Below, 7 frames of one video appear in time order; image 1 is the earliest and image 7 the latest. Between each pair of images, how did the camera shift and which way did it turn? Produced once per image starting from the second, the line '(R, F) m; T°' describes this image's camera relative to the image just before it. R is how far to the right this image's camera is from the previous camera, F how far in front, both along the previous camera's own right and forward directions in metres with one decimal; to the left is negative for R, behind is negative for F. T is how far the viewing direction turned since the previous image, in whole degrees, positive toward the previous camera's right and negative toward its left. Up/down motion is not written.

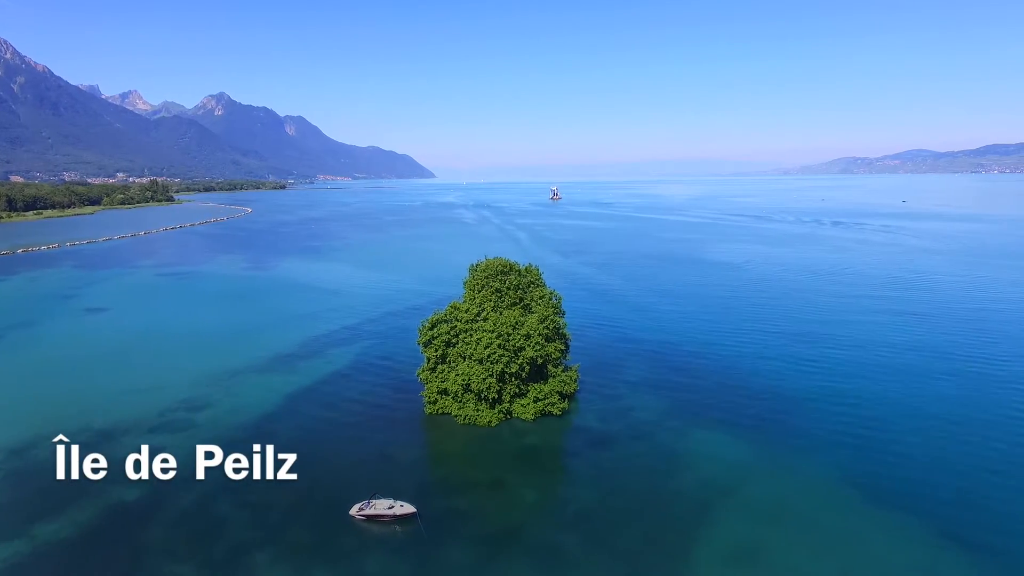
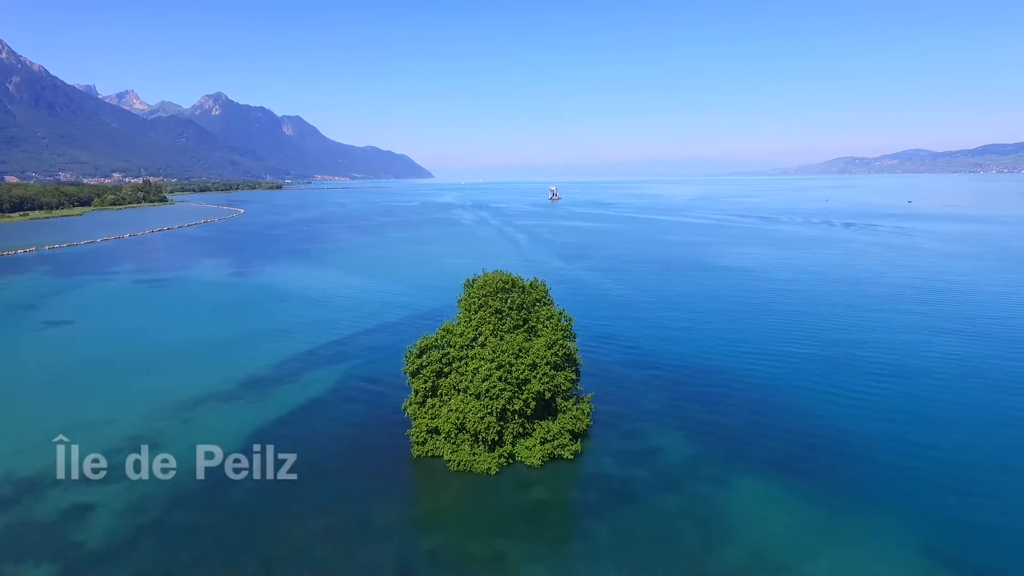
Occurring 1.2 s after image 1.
(-0.2, +4.1) m; 0°
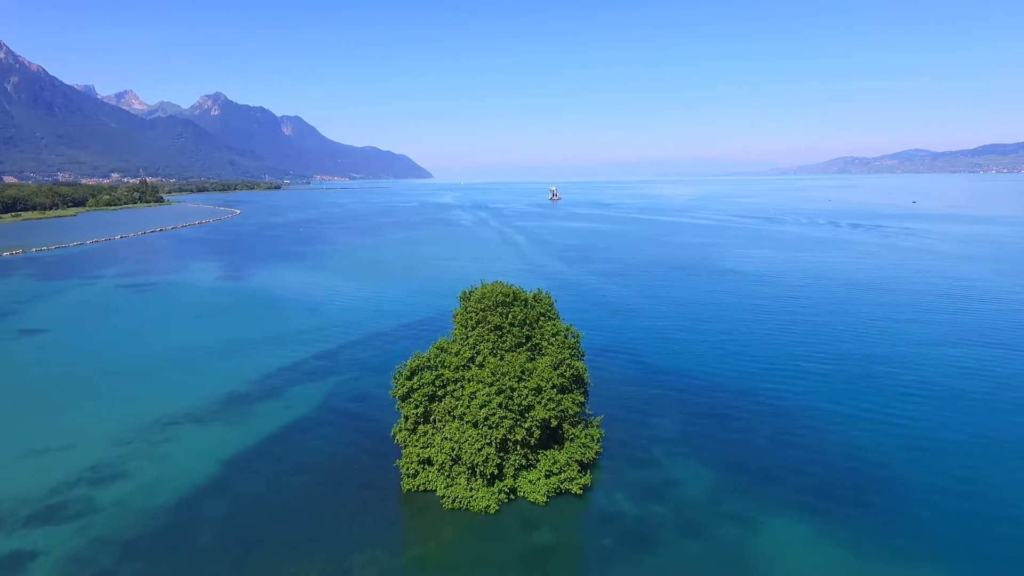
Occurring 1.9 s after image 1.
(-0.1, +2.5) m; 0°
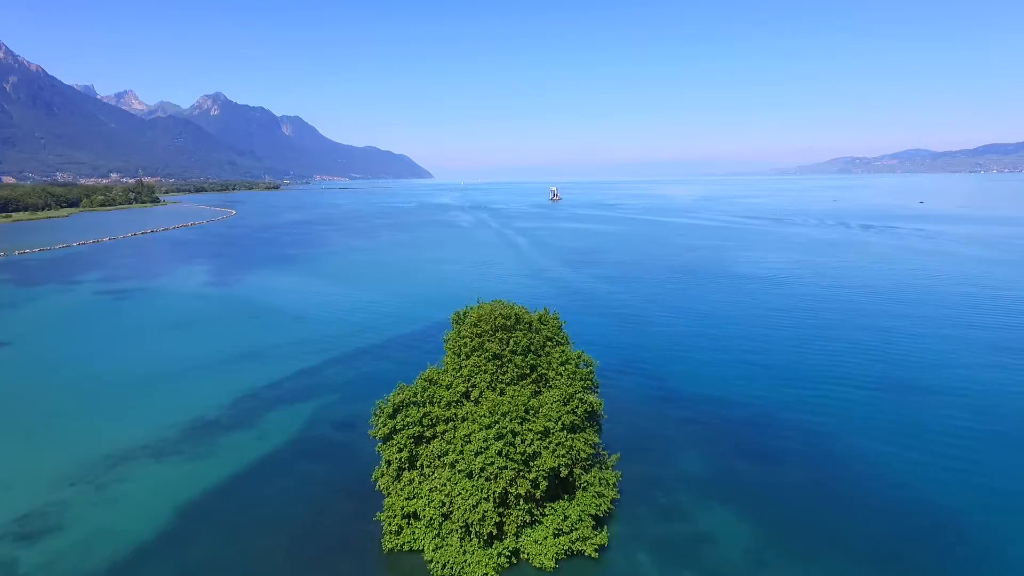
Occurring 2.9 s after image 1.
(0.0, +3.3) m; 0°
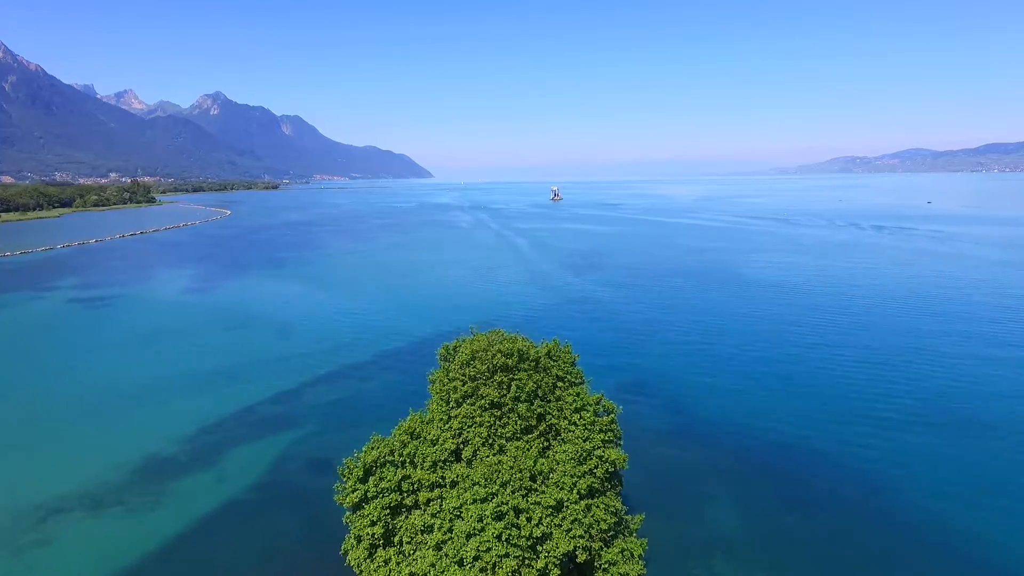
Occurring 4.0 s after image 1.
(-0.1, +3.7) m; 0°
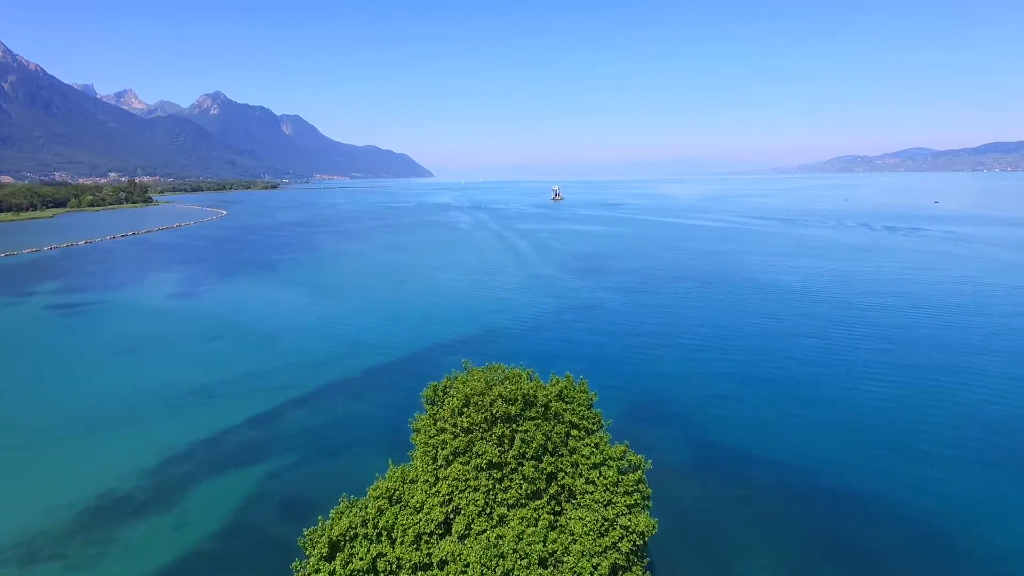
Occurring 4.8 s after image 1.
(-0.1, +2.9) m; 0°
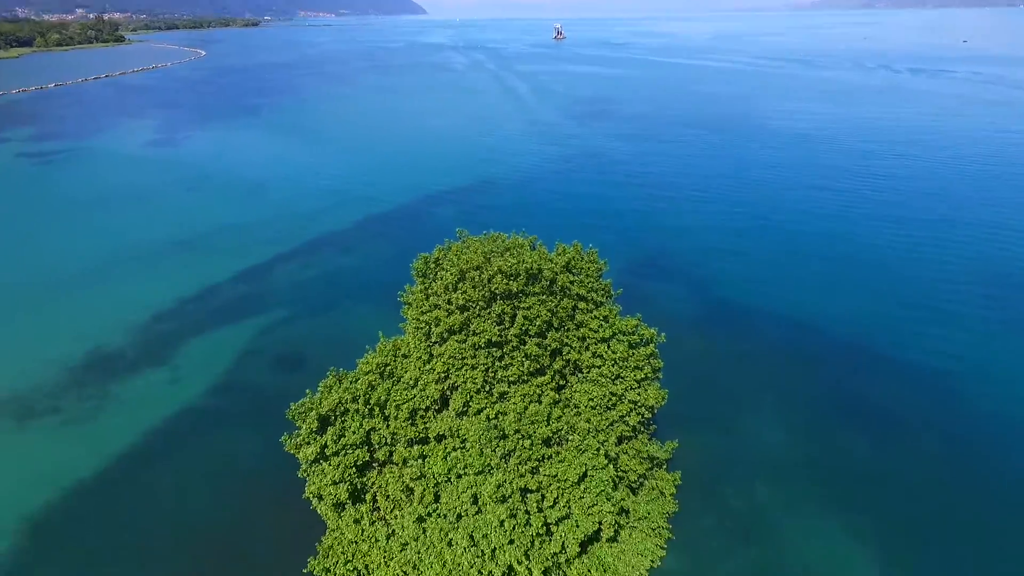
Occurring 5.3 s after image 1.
(0.0, +1.6) m; 0°
